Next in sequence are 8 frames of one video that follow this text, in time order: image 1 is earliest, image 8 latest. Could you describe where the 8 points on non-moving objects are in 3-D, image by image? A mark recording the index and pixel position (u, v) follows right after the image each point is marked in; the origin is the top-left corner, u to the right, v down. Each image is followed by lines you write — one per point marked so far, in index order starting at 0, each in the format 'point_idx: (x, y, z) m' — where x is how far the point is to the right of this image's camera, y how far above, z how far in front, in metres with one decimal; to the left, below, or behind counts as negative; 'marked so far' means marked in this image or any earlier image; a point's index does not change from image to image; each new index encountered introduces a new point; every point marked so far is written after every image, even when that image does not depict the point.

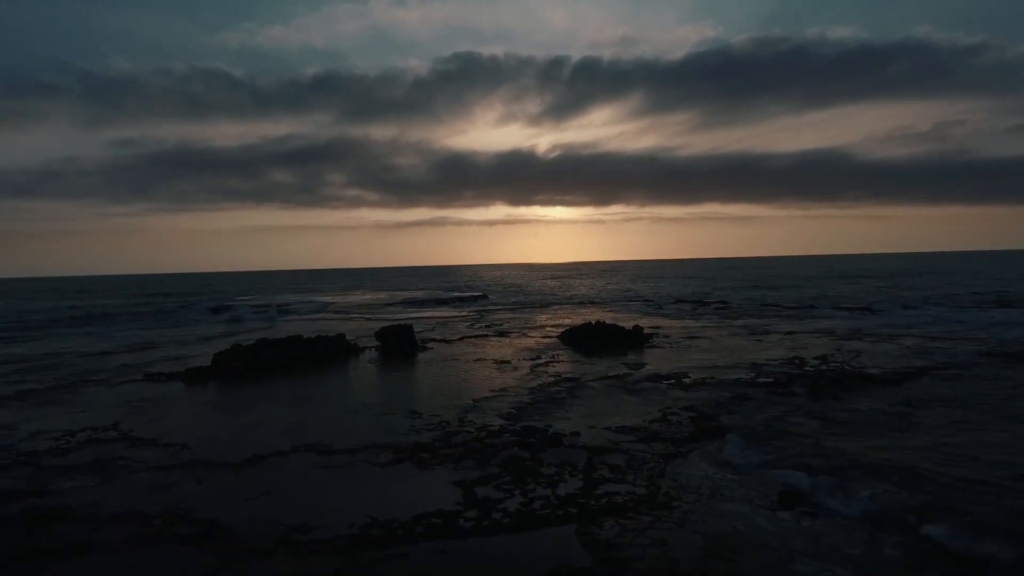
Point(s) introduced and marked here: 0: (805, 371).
0: (+6.3, -1.8, +15.8) m
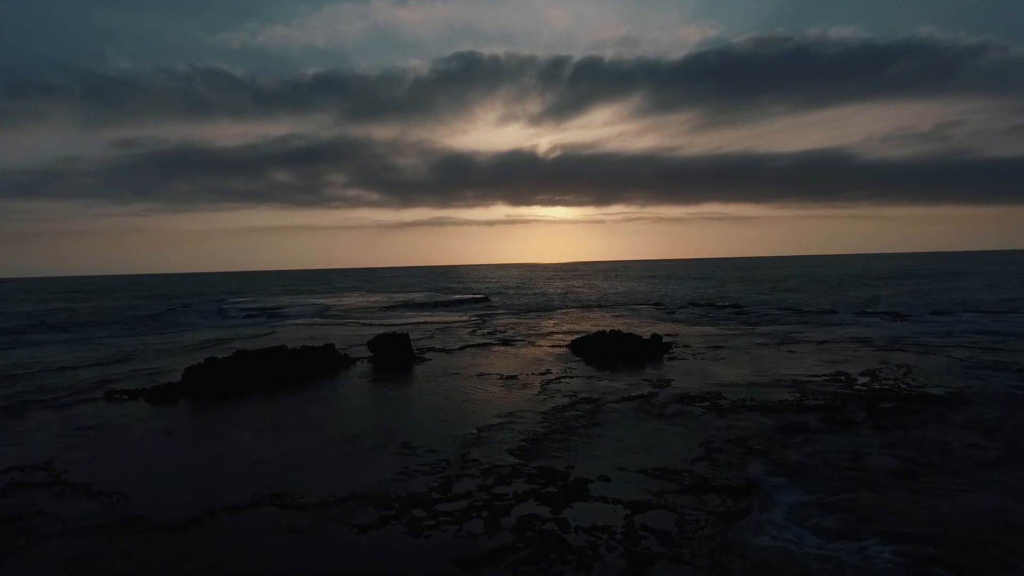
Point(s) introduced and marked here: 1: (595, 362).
0: (+6.4, -1.9, +13.9) m
1: (+2.2, -2.0, +19.2) m
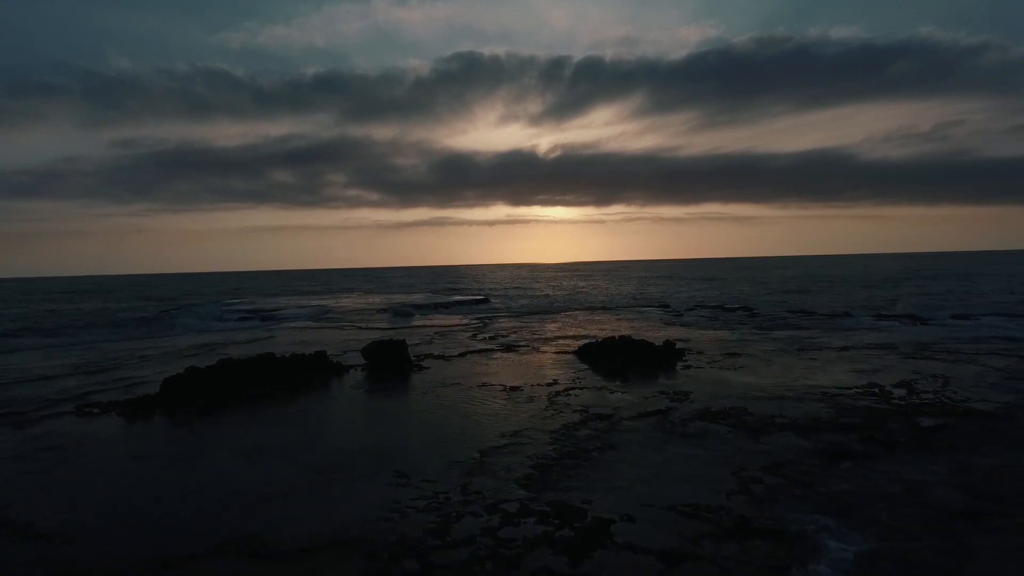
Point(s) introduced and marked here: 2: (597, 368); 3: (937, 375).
0: (+6.5, -2.0, +12.7) m
1: (+2.2, -2.1, +18.0) m
2: (+2.2, -2.0, +18.9) m
3: (+8.8, -1.8, +15.3) m
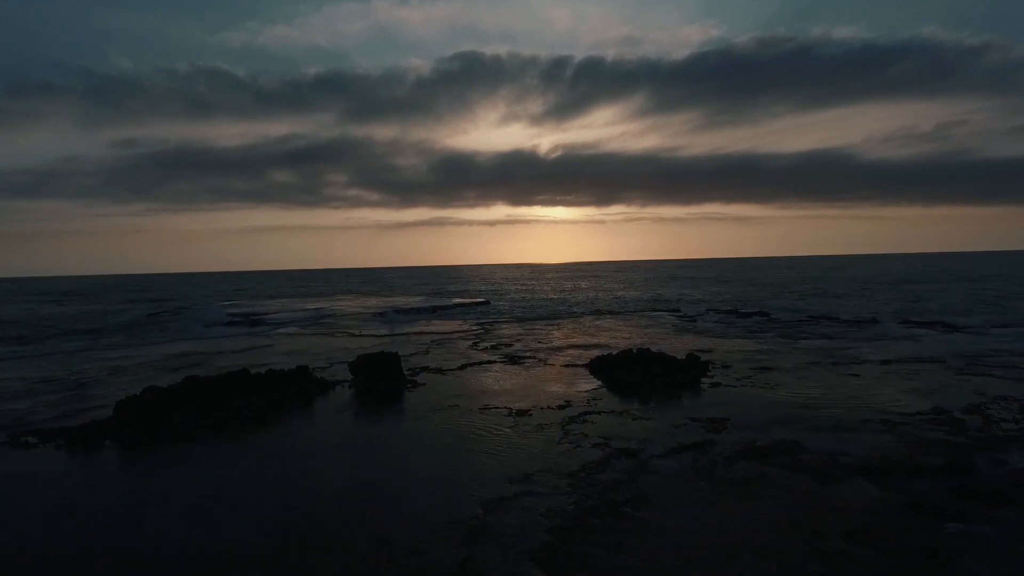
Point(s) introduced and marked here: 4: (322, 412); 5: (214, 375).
0: (+6.6, -2.2, +10.7) m
1: (+2.4, -2.2, +16.0) m
2: (+2.3, -2.2, +16.9) m
3: (+8.9, -2.0, +13.3) m
4: (-3.9, -2.5, +15.1) m
5: (-6.6, -1.9, +16.4) m
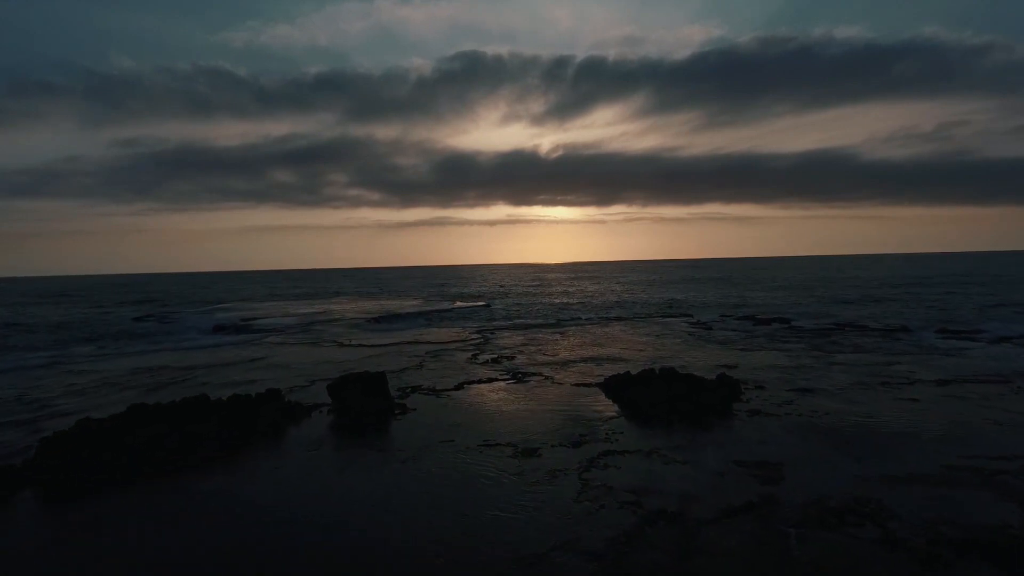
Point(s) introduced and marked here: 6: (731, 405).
0: (+6.7, -2.4, +8.5) m
1: (+2.4, -2.4, +13.8) m
2: (+2.4, -2.4, +14.7) m
3: (+9.0, -2.2, +11.1) m
4: (-3.8, -2.7, +12.9) m
5: (-6.5, -2.1, +14.2) m
6: (+4.4, -2.3, +15.0) m
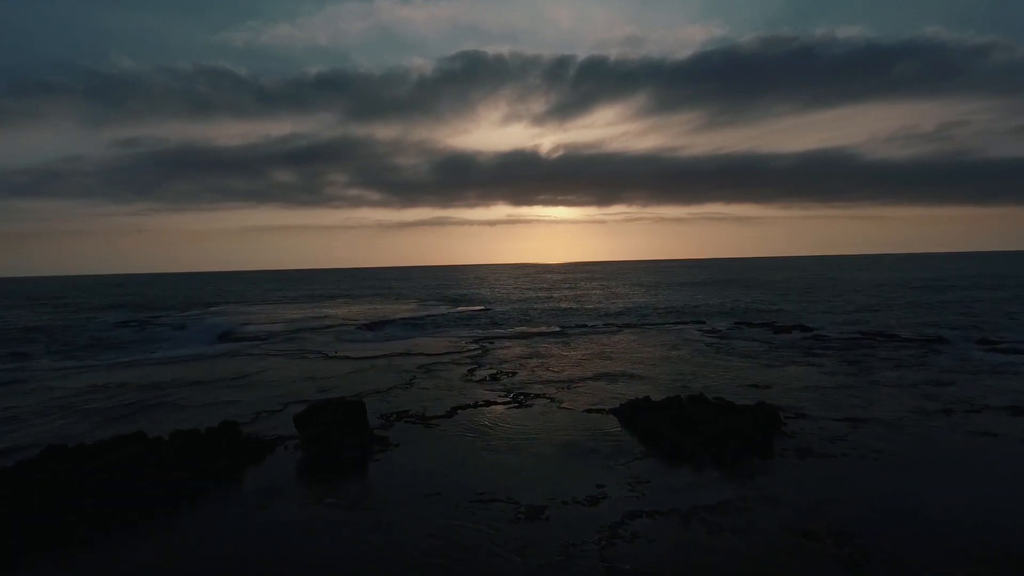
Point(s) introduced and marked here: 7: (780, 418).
0: (+6.7, -2.6, +6.2) m
1: (+2.4, -2.6, +11.6) m
2: (+2.4, -2.6, +12.4) m
3: (+9.0, -2.4, +8.8) m
4: (-3.8, -3.0, +10.7) m
5: (-6.5, -2.3, +11.9) m
6: (+4.4, -2.5, +12.7) m
7: (+4.8, -2.3, +13.5) m
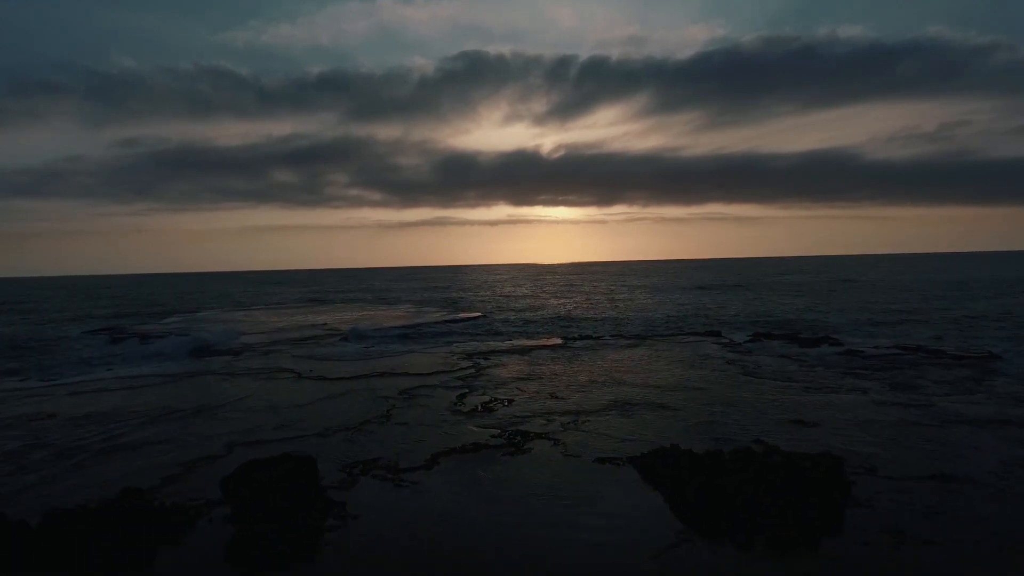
0: (+6.6, -2.9, +3.4) m
1: (+2.3, -3.0, +8.7) m
2: (+2.3, -2.9, +9.6) m
3: (+8.9, -2.7, +6.0) m
4: (-3.9, -3.3, +7.8) m
5: (-6.6, -2.6, +9.1) m
6: (+4.3, -2.9, +9.9) m
7: (+4.7, -2.6, +10.7) m
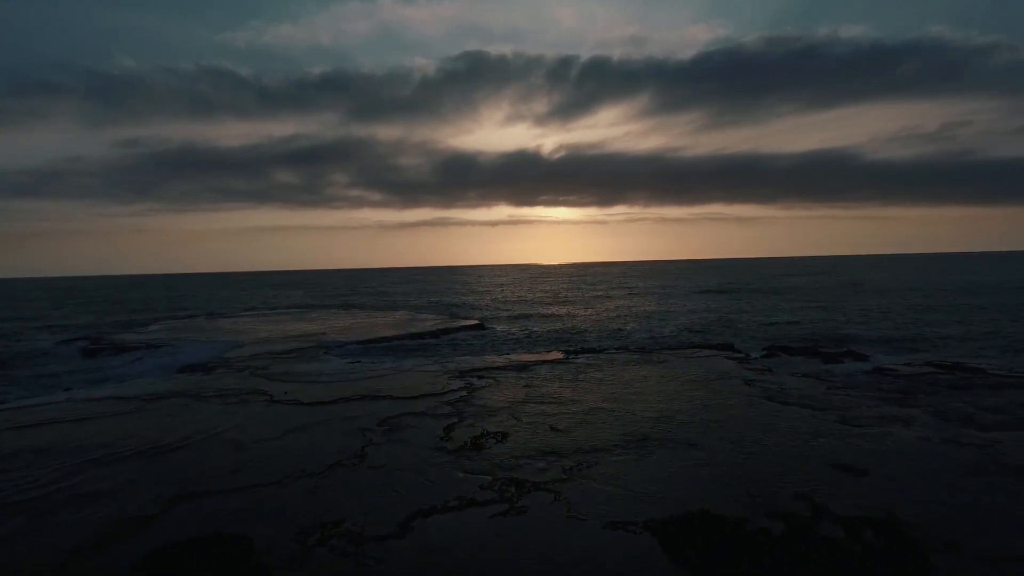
0: (+6.5, -3.3, +1.2) m
1: (+2.2, -3.3, +6.6) m
2: (+2.2, -3.3, +7.5) m
3: (+8.8, -3.1, +3.8) m
4: (-4.0, -3.6, +5.7) m
5: (-6.7, -3.0, +7.0) m
6: (+4.2, -3.2, +7.7) m
7: (+4.6, -3.0, +8.5) m
